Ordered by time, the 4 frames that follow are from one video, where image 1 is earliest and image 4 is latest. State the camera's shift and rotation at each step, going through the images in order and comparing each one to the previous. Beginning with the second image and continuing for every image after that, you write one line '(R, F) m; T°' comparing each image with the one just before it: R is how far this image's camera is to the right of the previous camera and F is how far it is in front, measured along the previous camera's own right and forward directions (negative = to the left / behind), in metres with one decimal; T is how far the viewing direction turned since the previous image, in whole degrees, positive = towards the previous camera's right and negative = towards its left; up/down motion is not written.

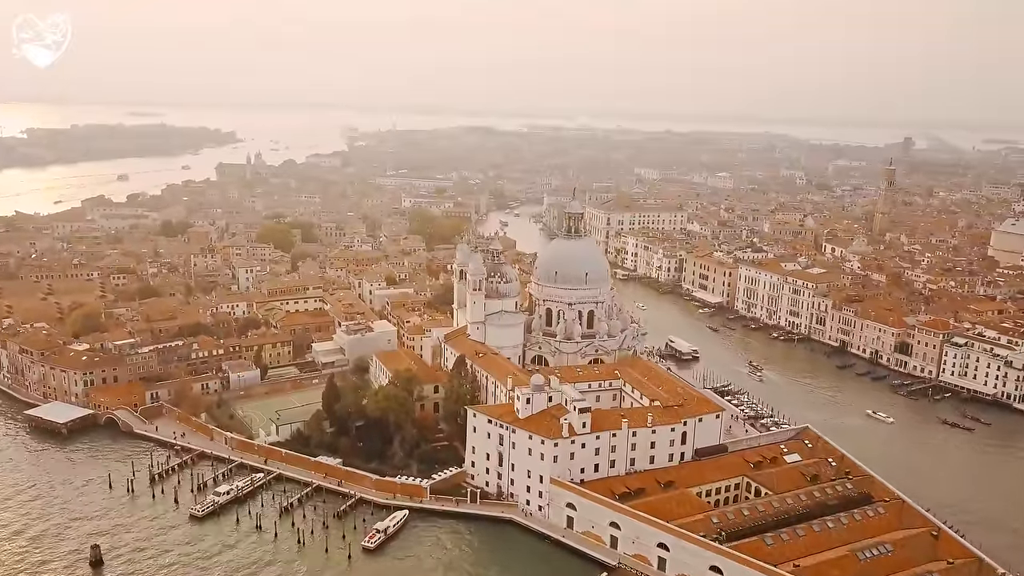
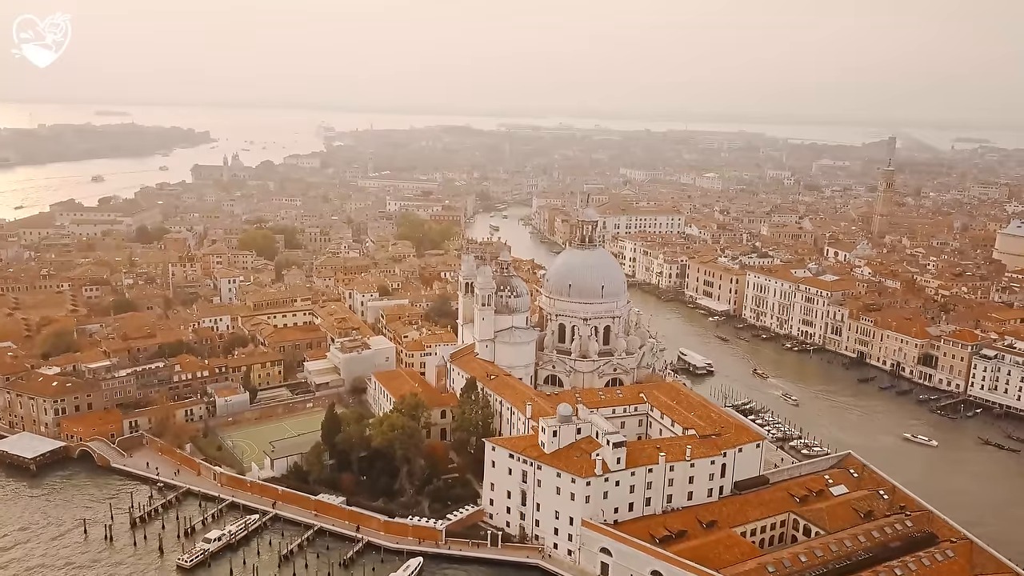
(-1.3, +2.3) m; +2°
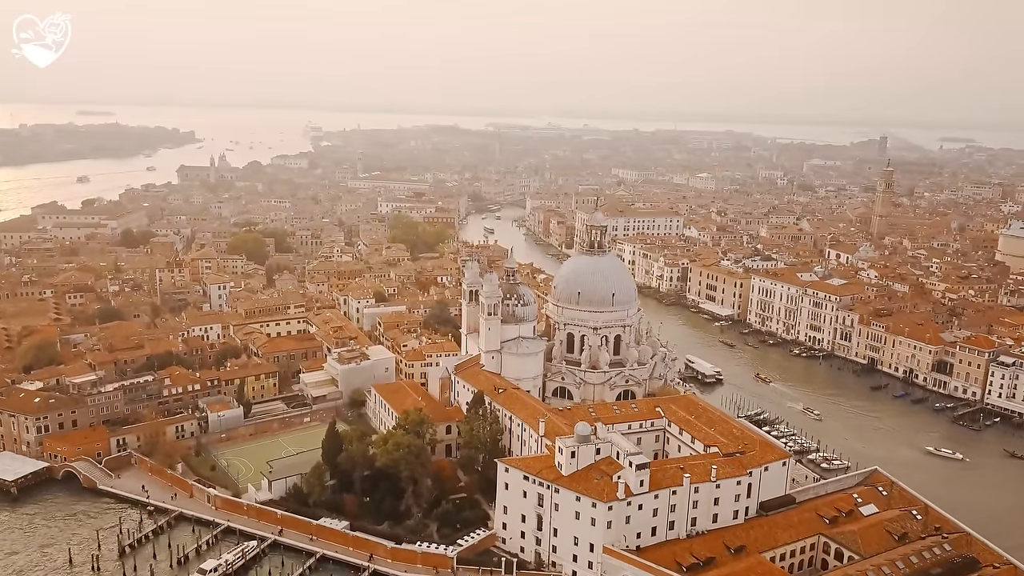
(-0.7, +1.3) m; +1°
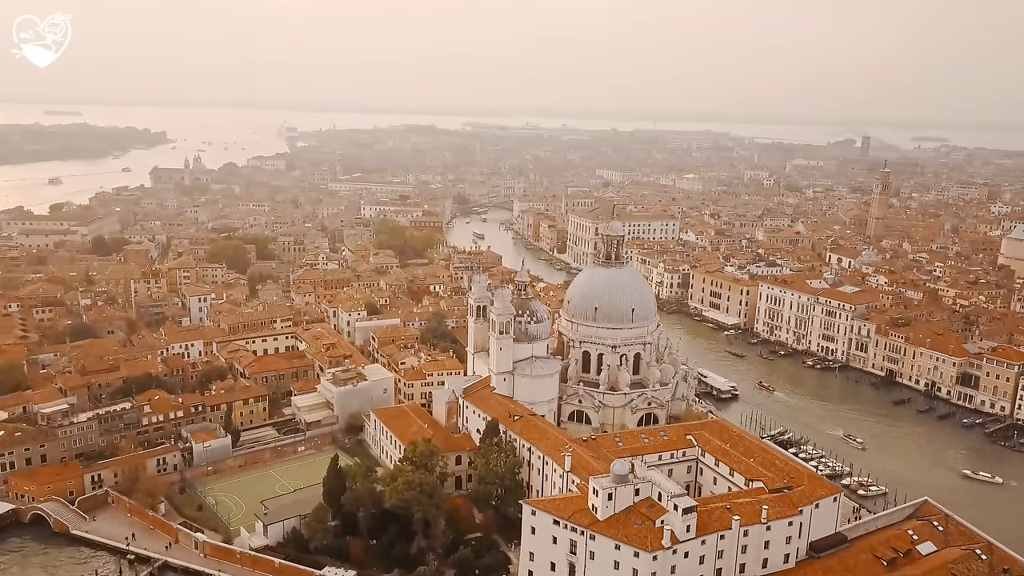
(-1.2, +2.2) m; +2°
